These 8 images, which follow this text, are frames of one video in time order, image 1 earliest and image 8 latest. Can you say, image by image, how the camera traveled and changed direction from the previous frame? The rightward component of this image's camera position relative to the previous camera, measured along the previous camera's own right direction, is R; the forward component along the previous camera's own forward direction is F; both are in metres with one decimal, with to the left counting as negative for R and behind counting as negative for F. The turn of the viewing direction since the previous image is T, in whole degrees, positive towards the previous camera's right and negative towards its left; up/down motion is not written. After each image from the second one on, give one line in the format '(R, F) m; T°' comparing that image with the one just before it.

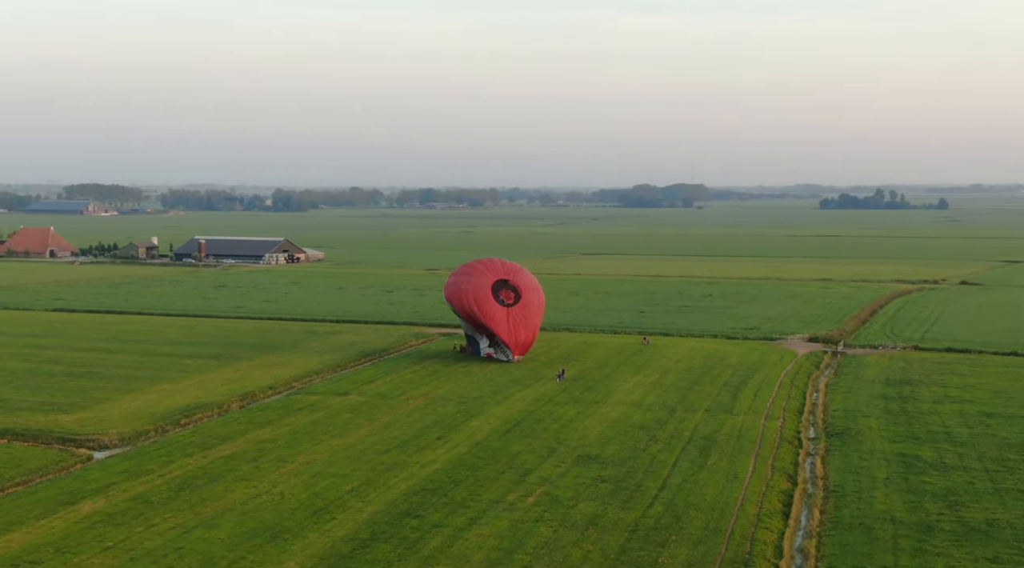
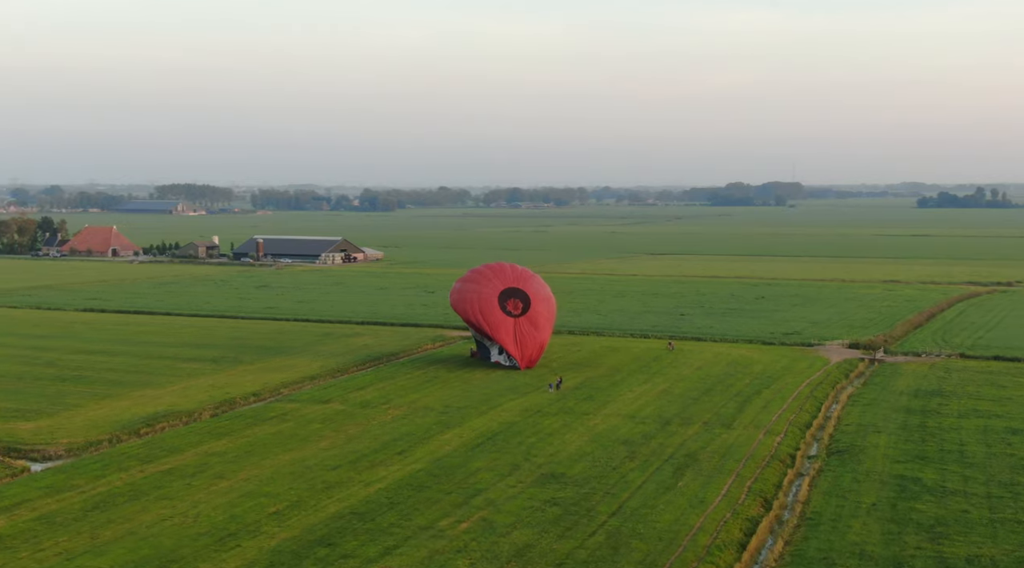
(+1.8, +1.5) m; -3°
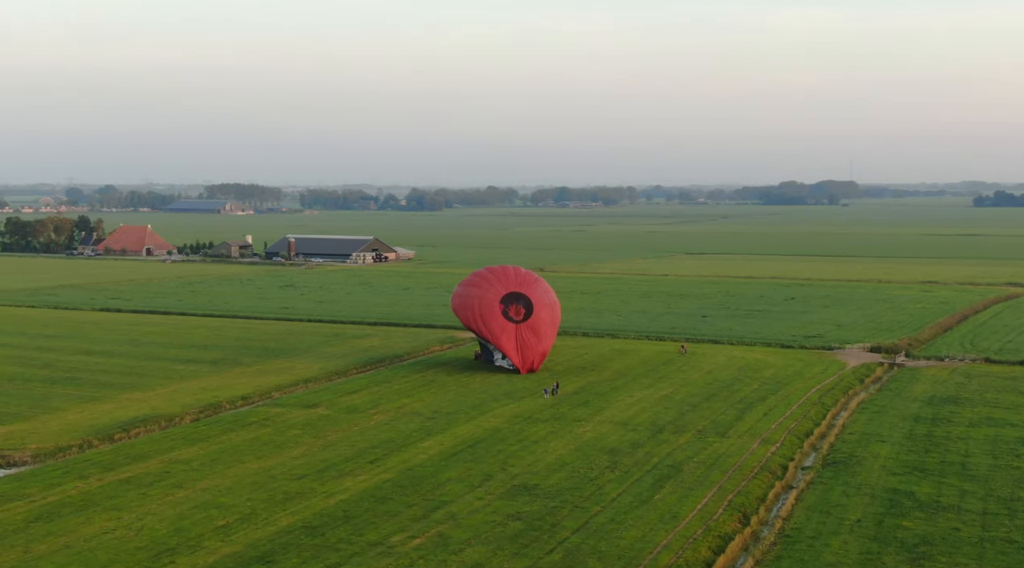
(+1.0, +0.8) m; -2°
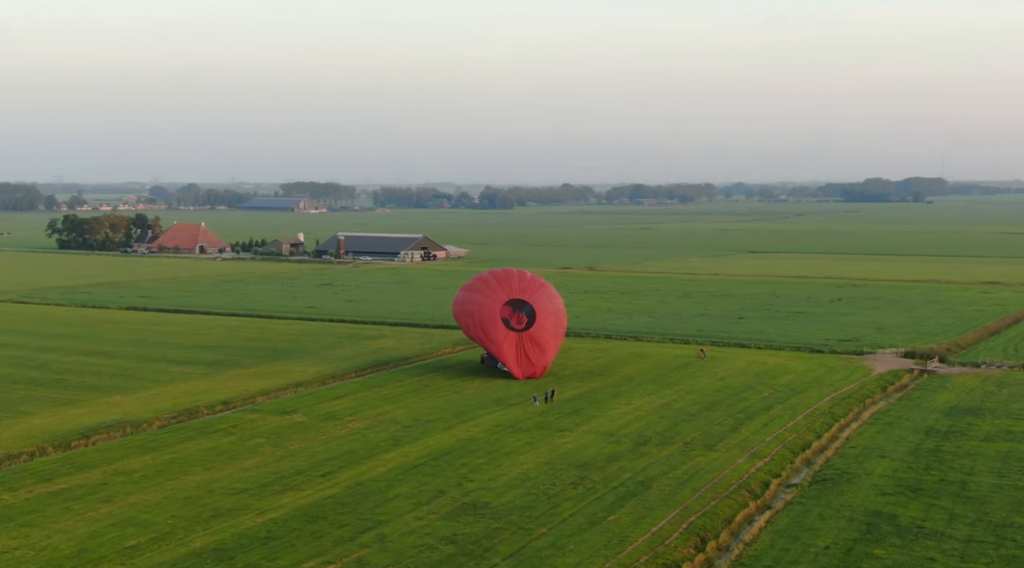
(+1.6, +1.2) m; -3°
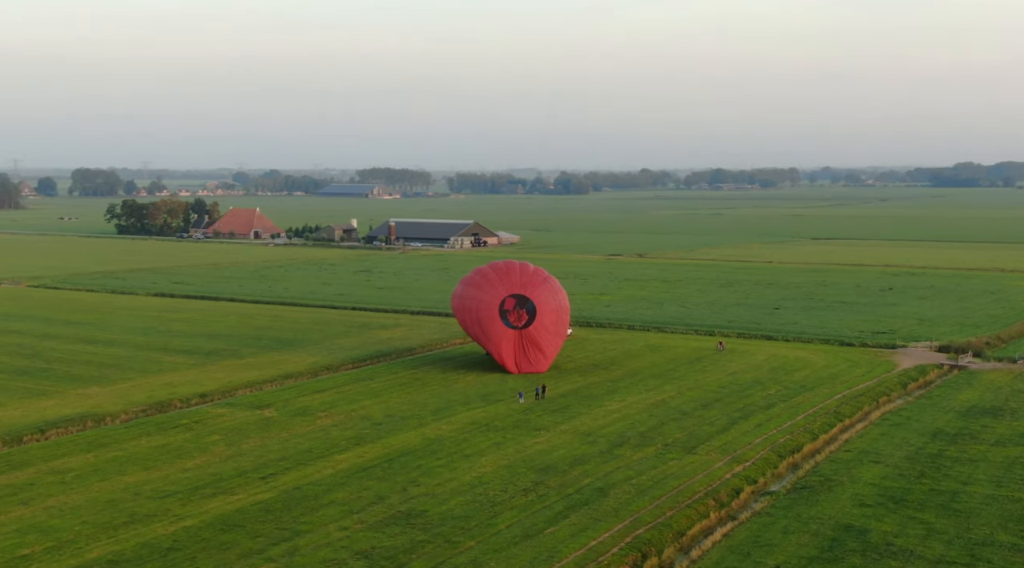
(+1.6, +1.2) m; -3°
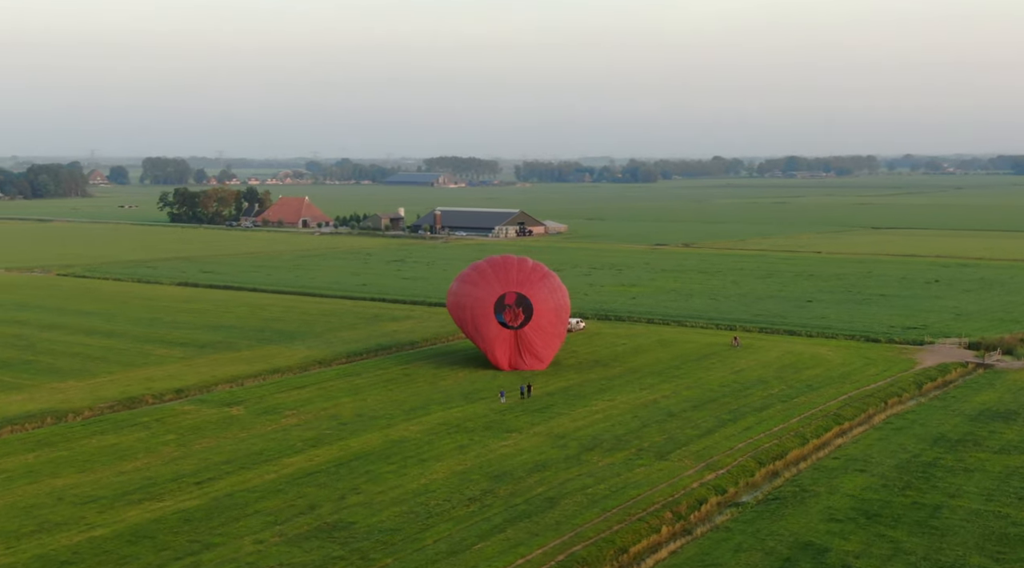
(+1.5, +1.0) m; -3°
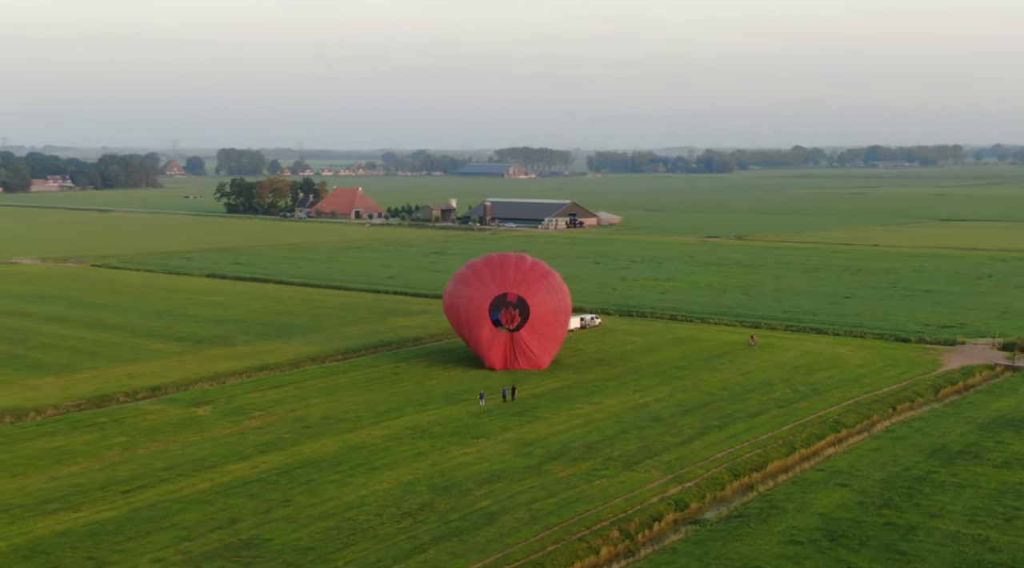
(+1.6, +1.1) m; -3°
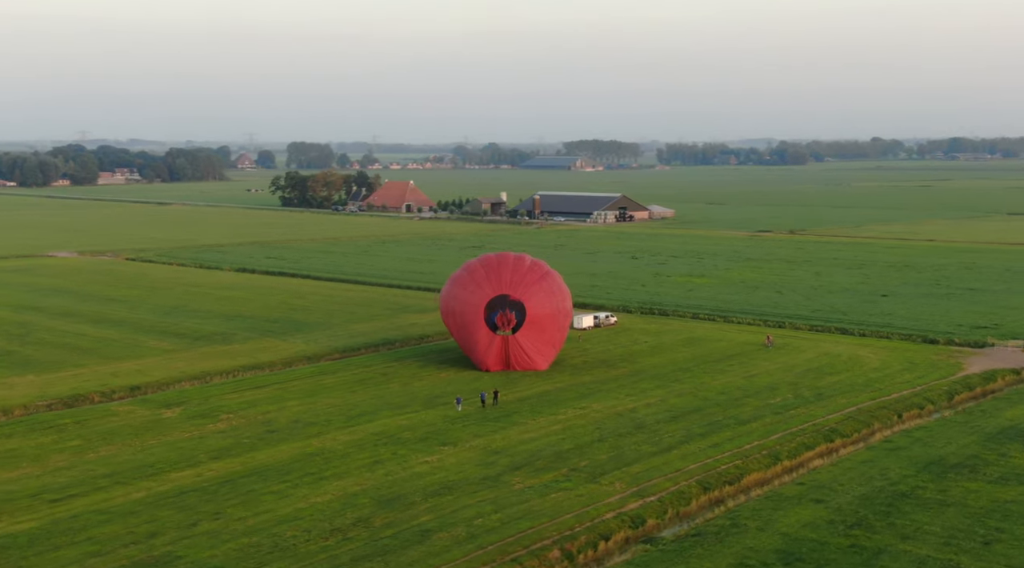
(+1.5, +0.9) m; -3°
